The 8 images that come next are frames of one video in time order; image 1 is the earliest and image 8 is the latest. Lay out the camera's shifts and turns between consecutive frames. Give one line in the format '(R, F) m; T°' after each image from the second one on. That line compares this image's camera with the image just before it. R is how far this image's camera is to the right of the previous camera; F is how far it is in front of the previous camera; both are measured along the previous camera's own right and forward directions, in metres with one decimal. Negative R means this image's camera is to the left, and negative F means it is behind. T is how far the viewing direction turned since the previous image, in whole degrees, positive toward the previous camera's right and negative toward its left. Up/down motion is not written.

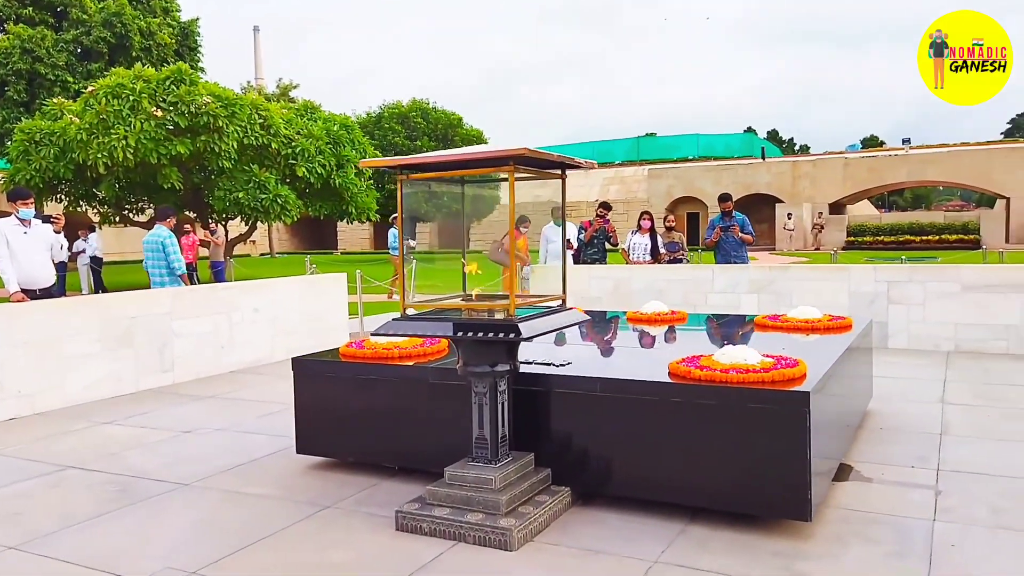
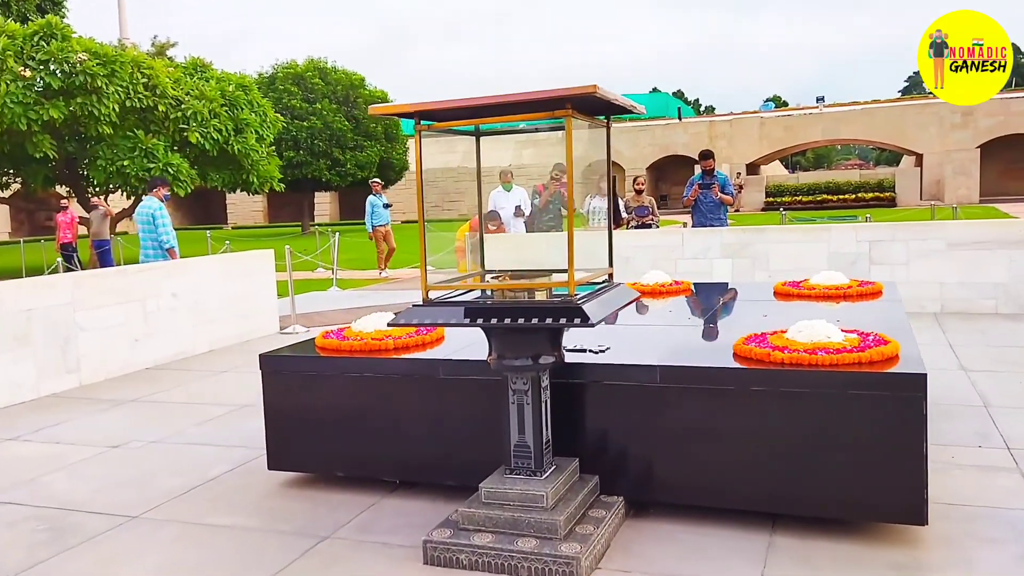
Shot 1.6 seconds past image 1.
(-0.7, +0.8) m; +8°
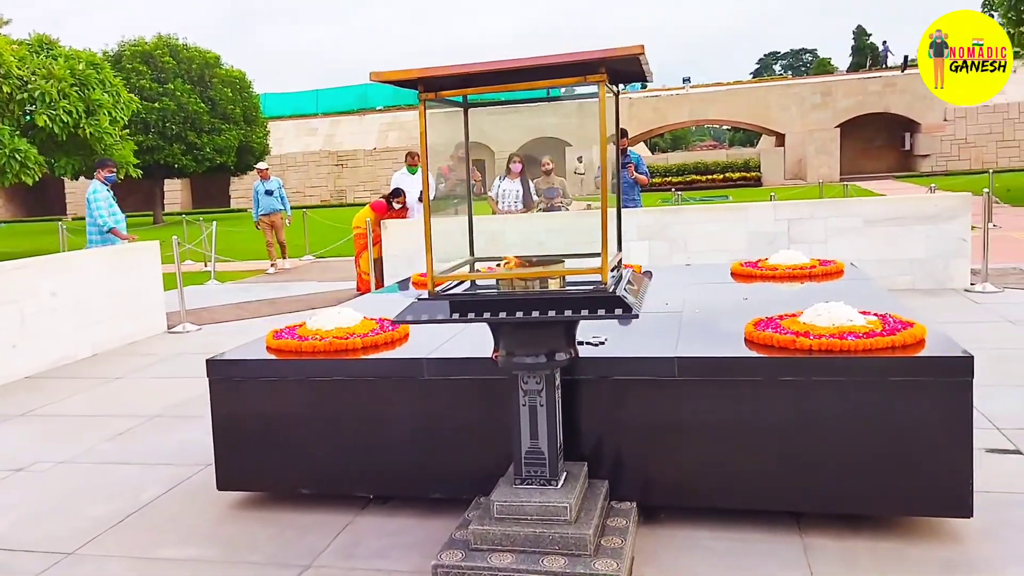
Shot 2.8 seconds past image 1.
(-0.6, +0.4) m; +11°
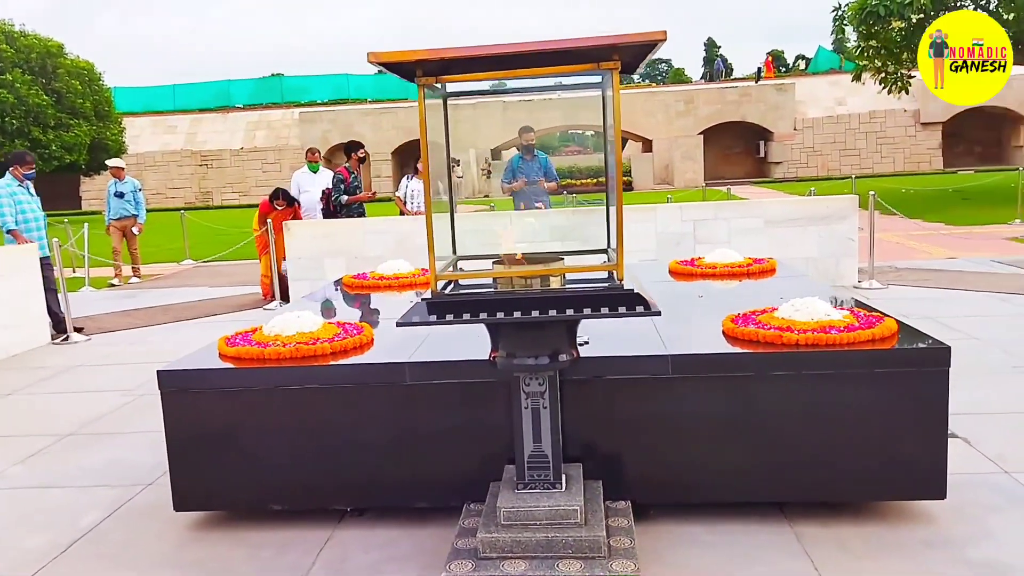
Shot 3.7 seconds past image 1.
(-0.6, +0.1) m; +10°
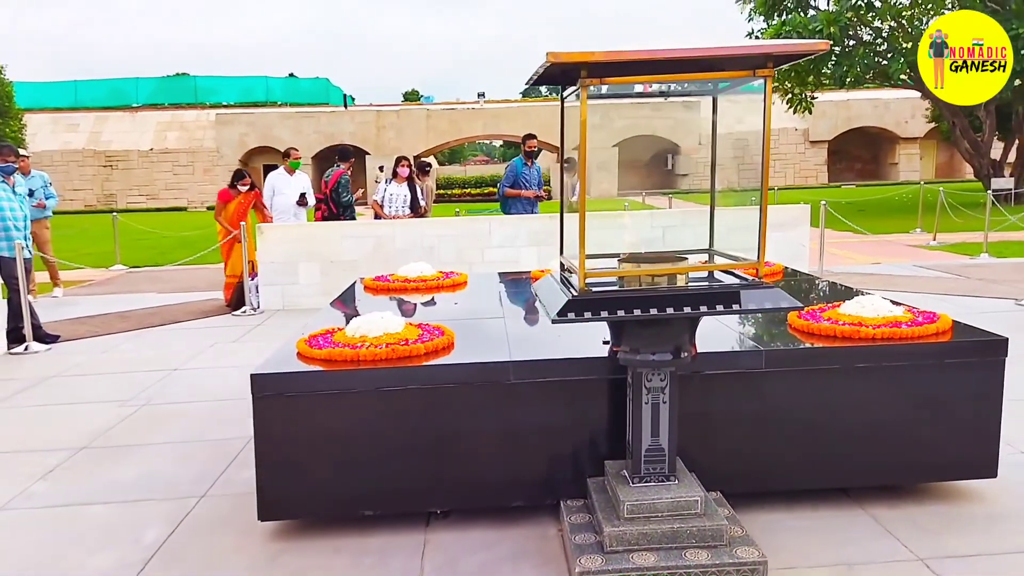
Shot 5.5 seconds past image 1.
(-0.9, 0.0) m; +9°
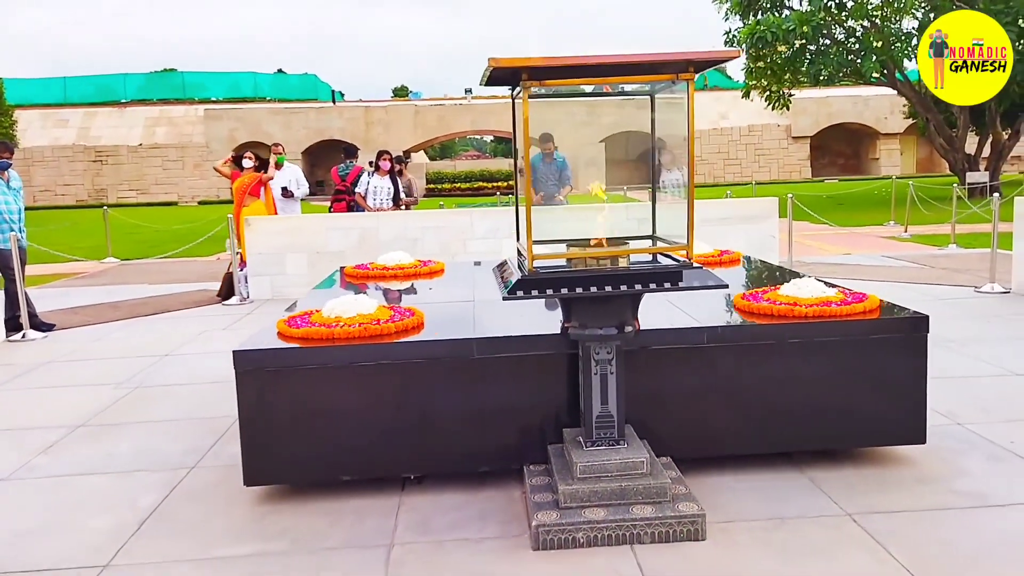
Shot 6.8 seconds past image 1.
(+0.1, -0.3) m; 0°
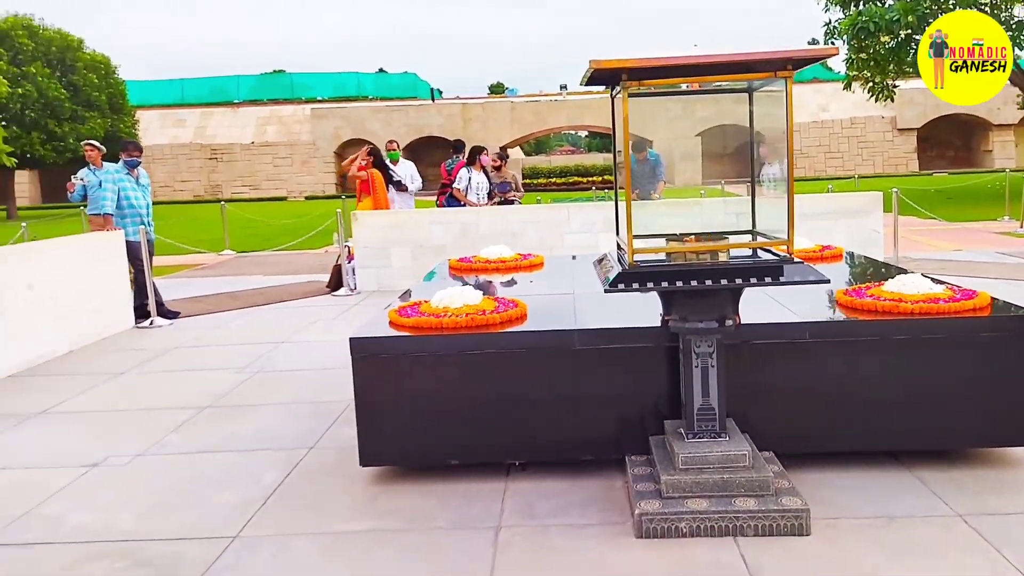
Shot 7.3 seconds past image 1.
(-0.1, -0.1) m; -6°
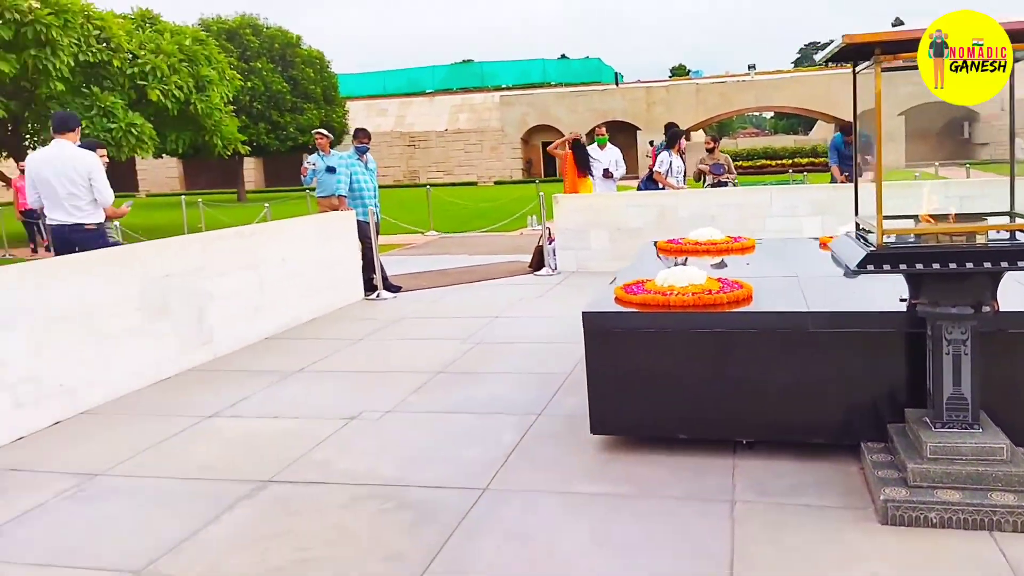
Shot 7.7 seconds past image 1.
(-0.3, -0.1) m; -12°
